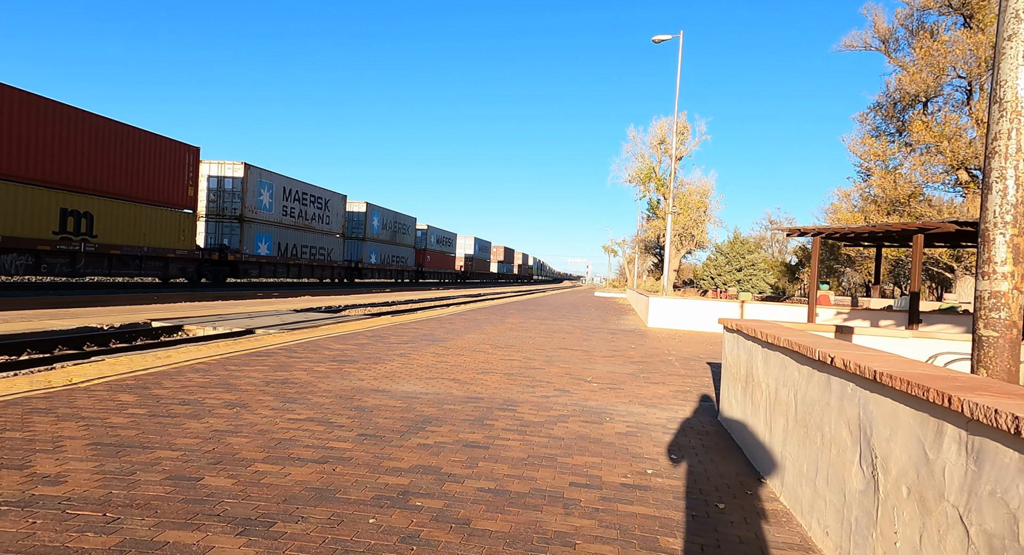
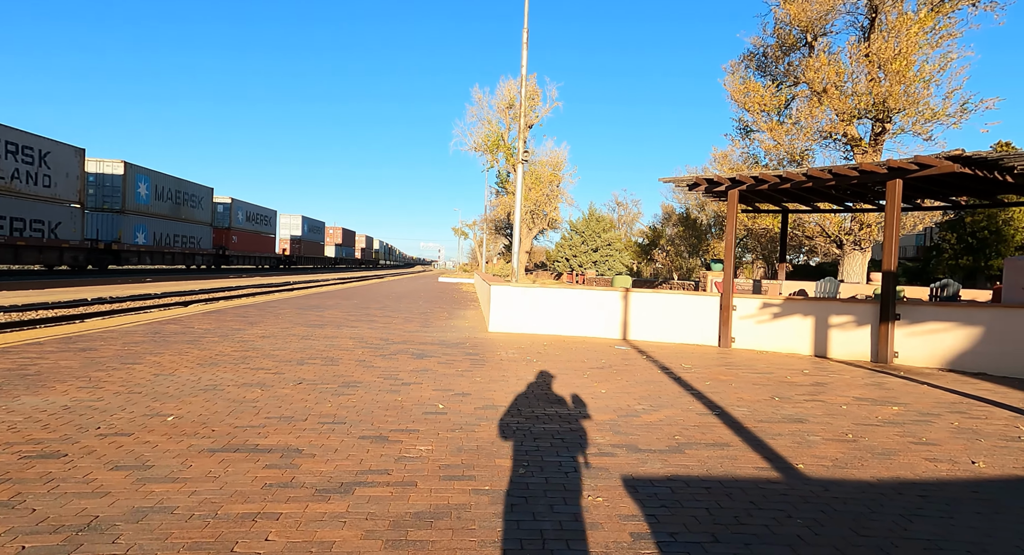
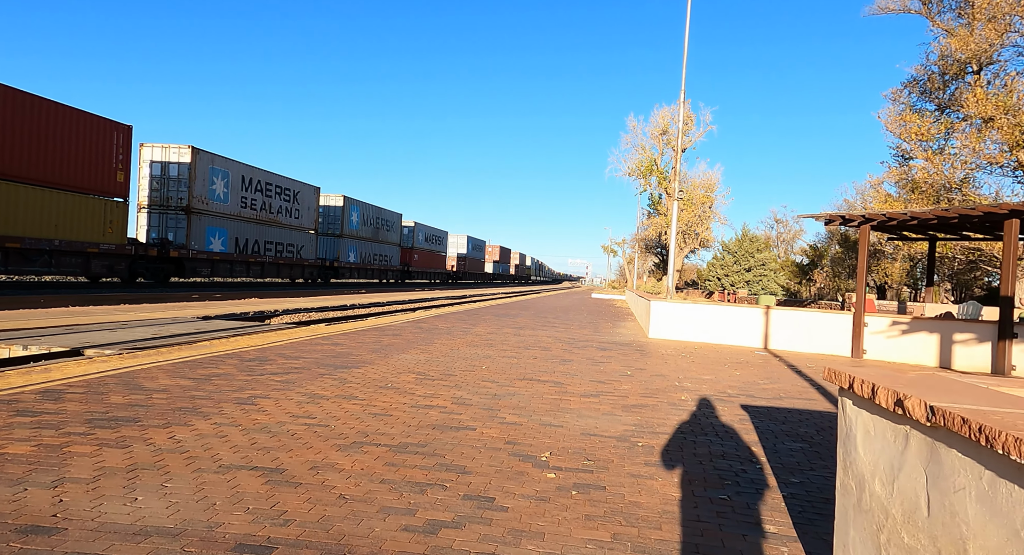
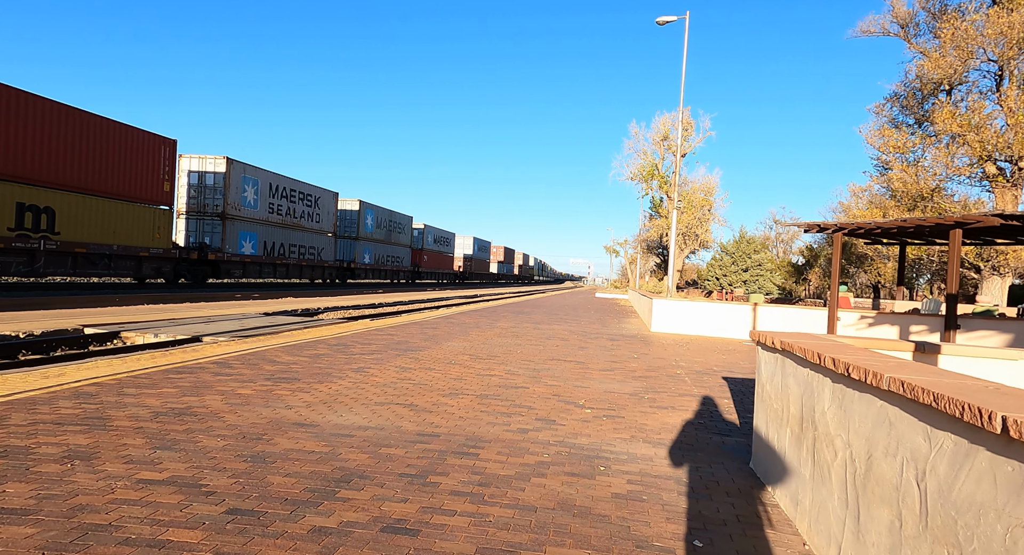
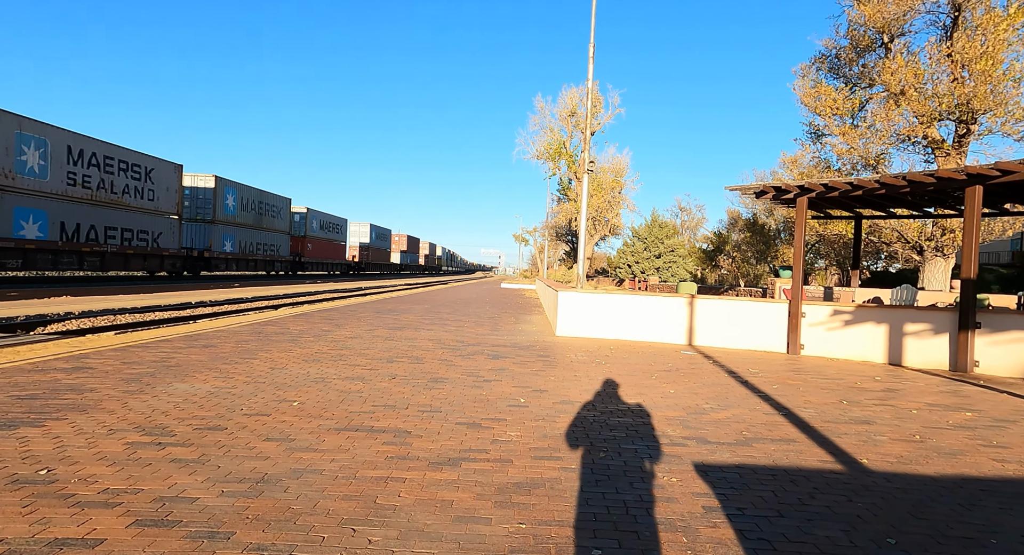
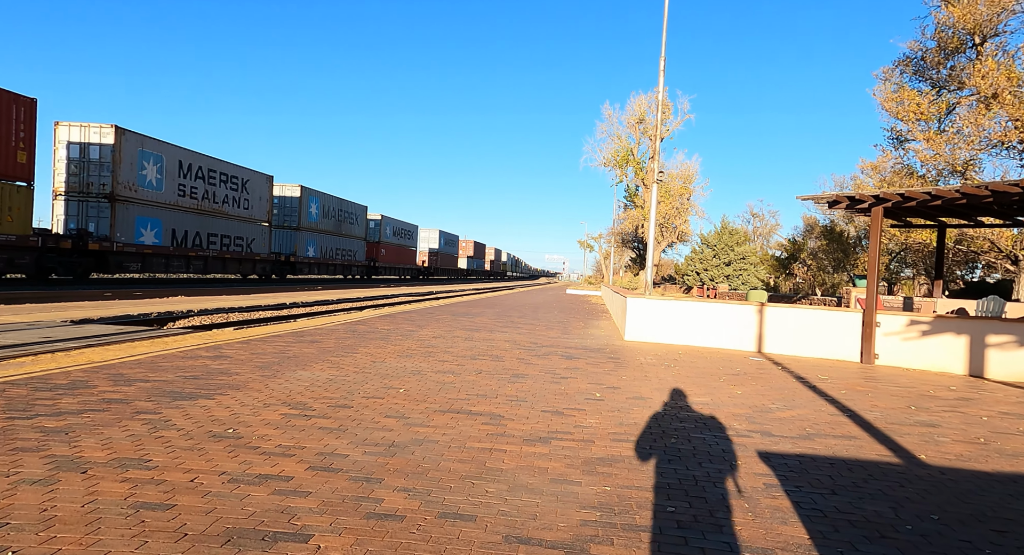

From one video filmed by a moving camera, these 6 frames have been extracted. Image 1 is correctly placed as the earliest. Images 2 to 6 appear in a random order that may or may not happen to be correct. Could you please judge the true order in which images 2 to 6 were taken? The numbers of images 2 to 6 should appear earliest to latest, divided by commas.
4, 3, 6, 5, 2
